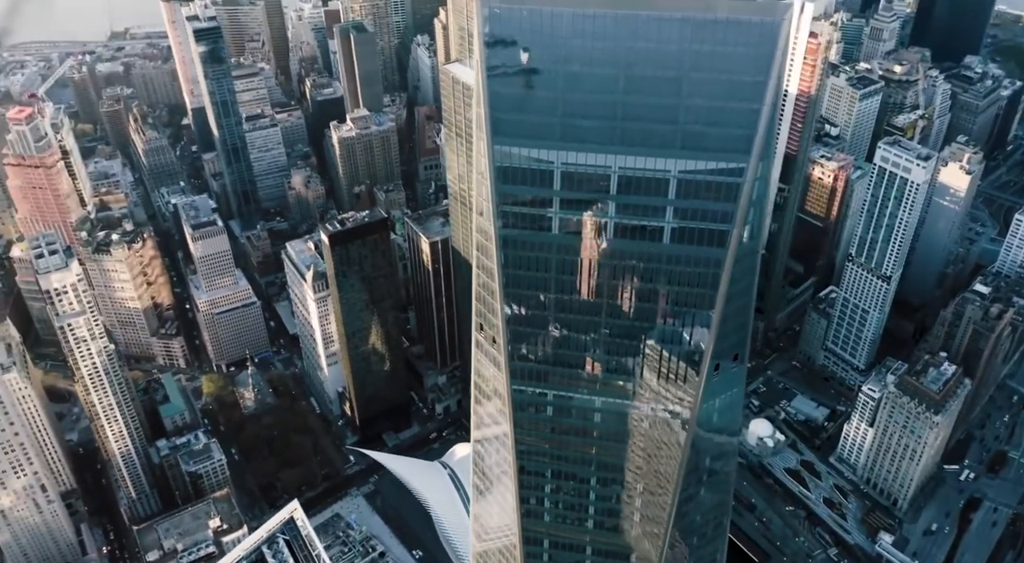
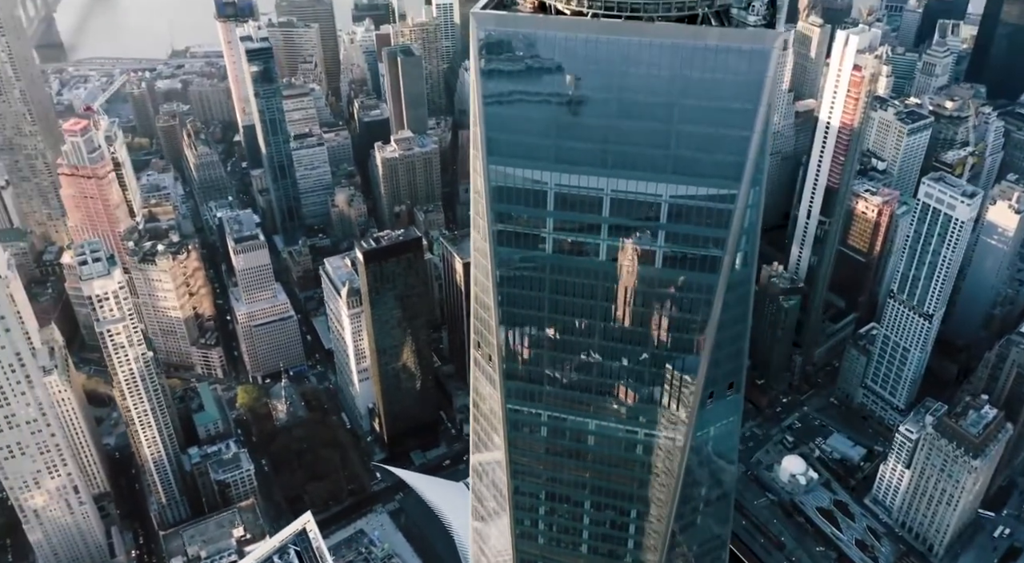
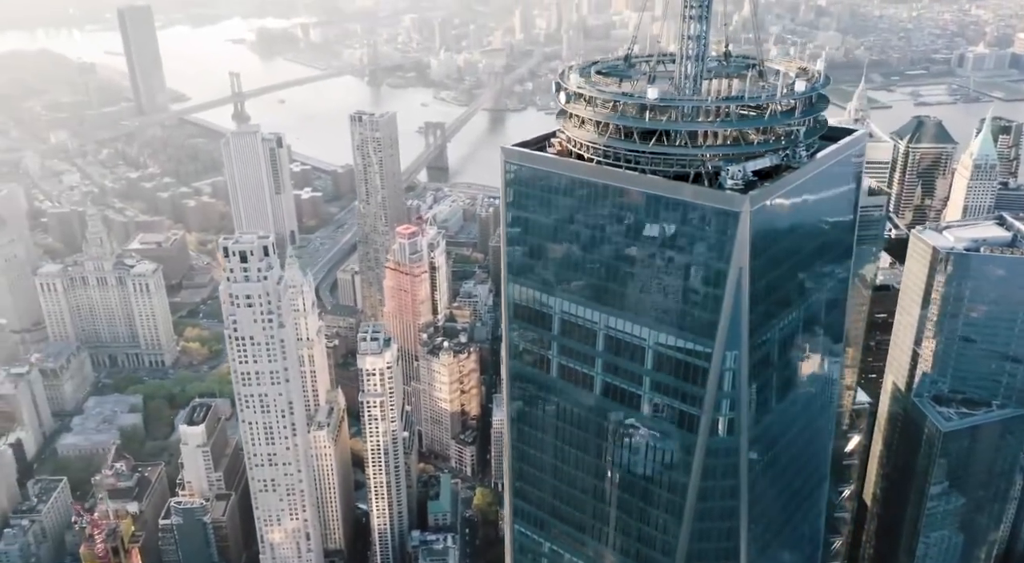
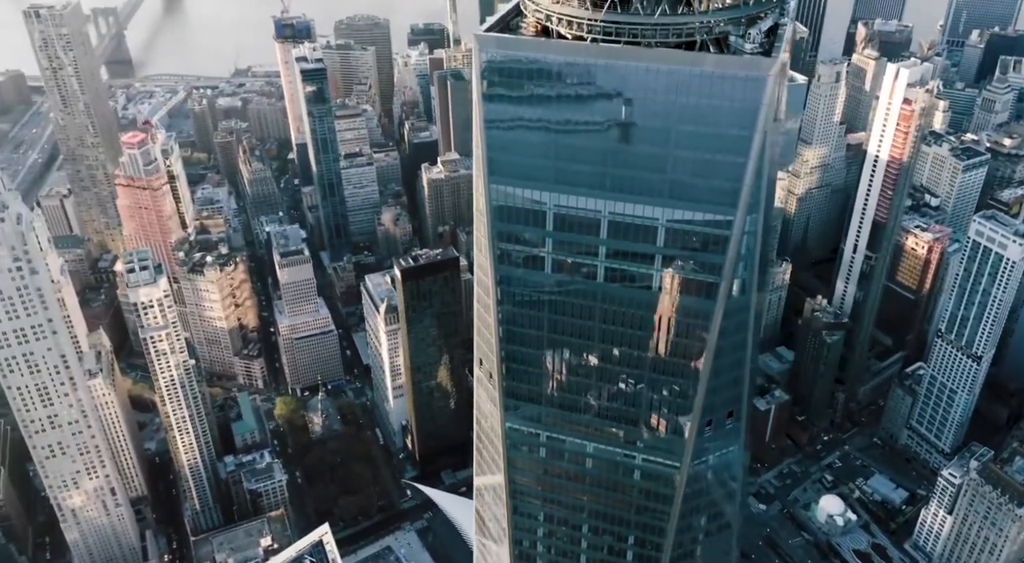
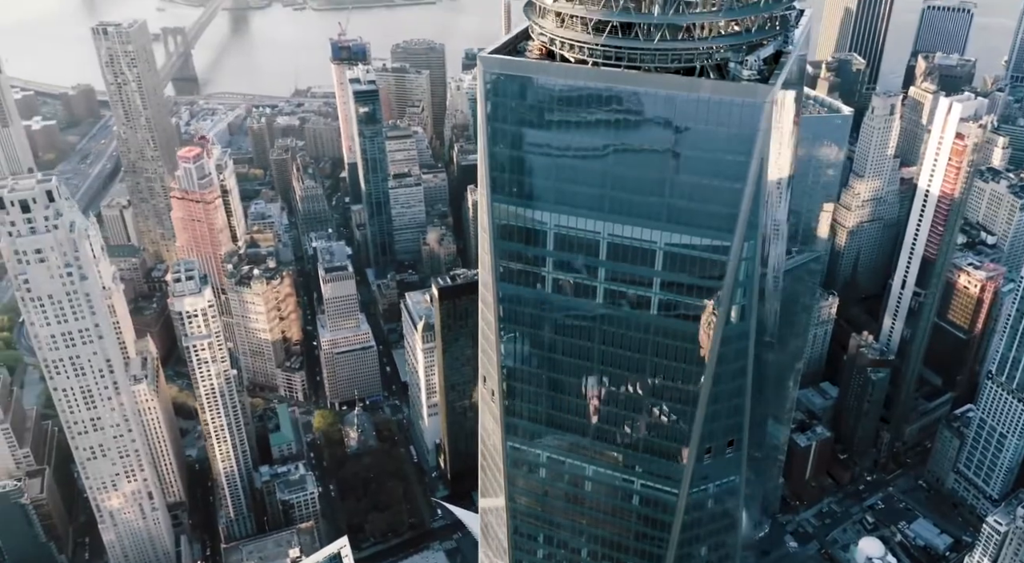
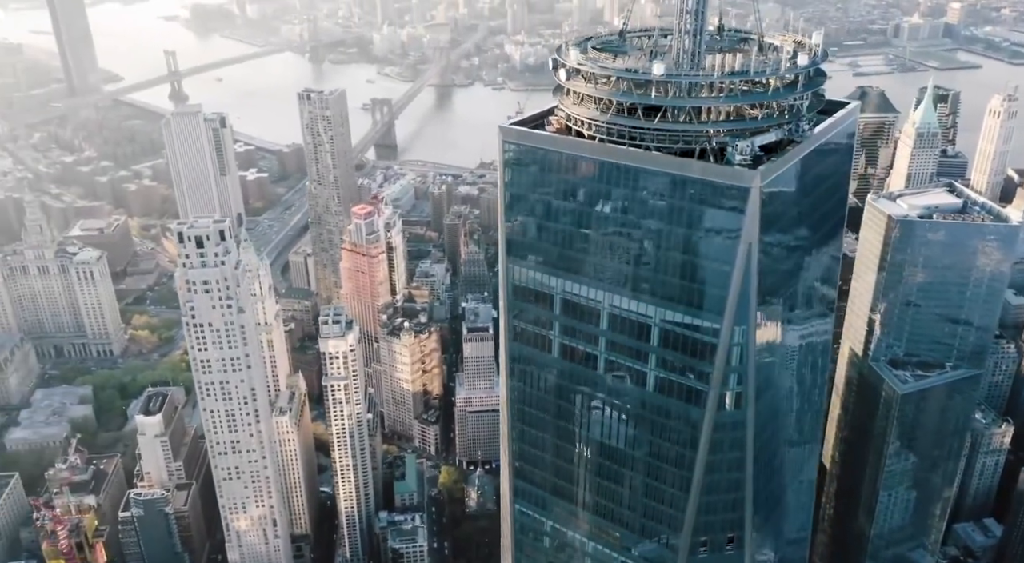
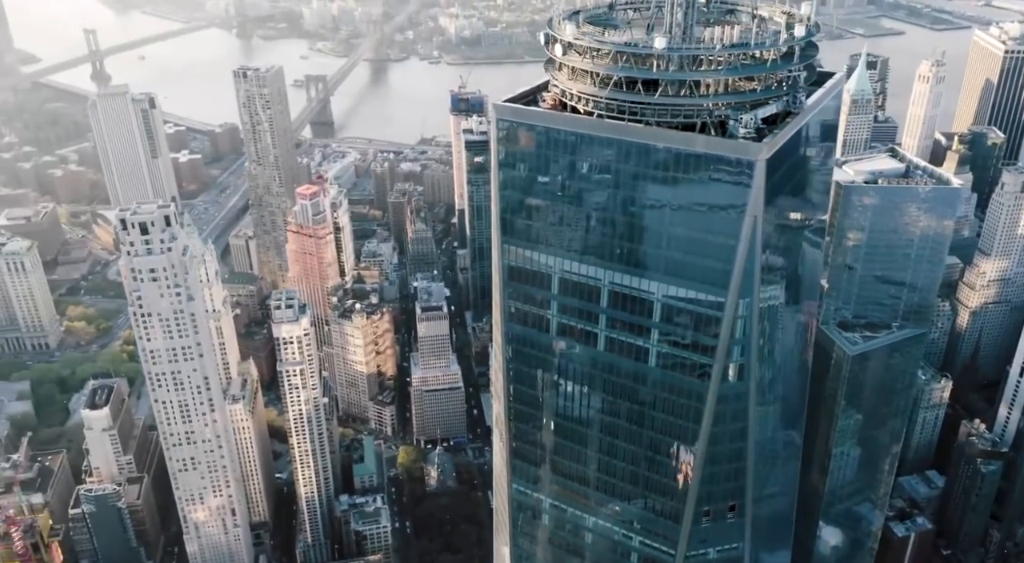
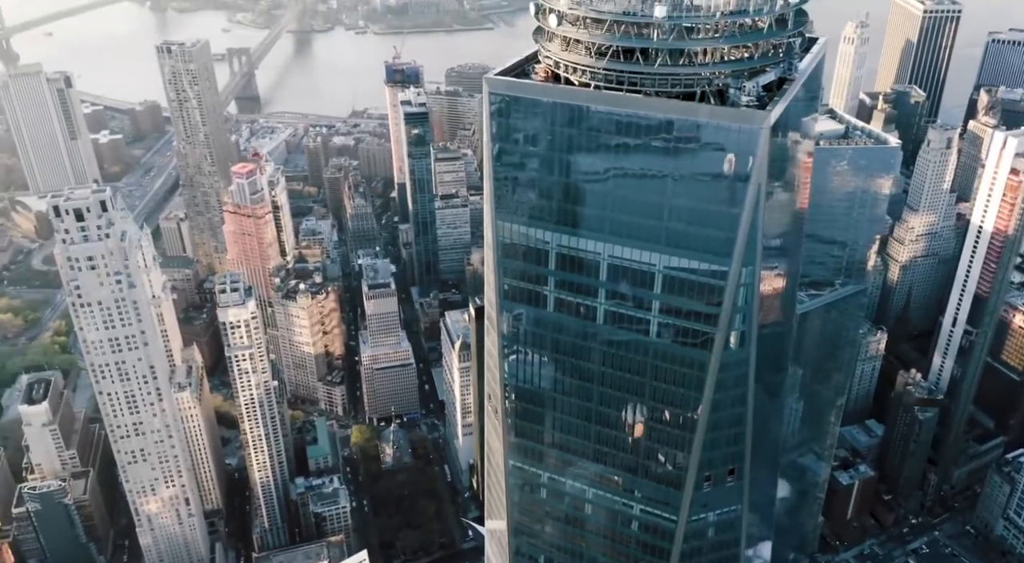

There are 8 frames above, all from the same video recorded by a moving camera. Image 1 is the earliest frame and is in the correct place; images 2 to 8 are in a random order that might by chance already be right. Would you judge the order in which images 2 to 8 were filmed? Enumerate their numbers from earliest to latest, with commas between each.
2, 4, 5, 8, 7, 6, 3
